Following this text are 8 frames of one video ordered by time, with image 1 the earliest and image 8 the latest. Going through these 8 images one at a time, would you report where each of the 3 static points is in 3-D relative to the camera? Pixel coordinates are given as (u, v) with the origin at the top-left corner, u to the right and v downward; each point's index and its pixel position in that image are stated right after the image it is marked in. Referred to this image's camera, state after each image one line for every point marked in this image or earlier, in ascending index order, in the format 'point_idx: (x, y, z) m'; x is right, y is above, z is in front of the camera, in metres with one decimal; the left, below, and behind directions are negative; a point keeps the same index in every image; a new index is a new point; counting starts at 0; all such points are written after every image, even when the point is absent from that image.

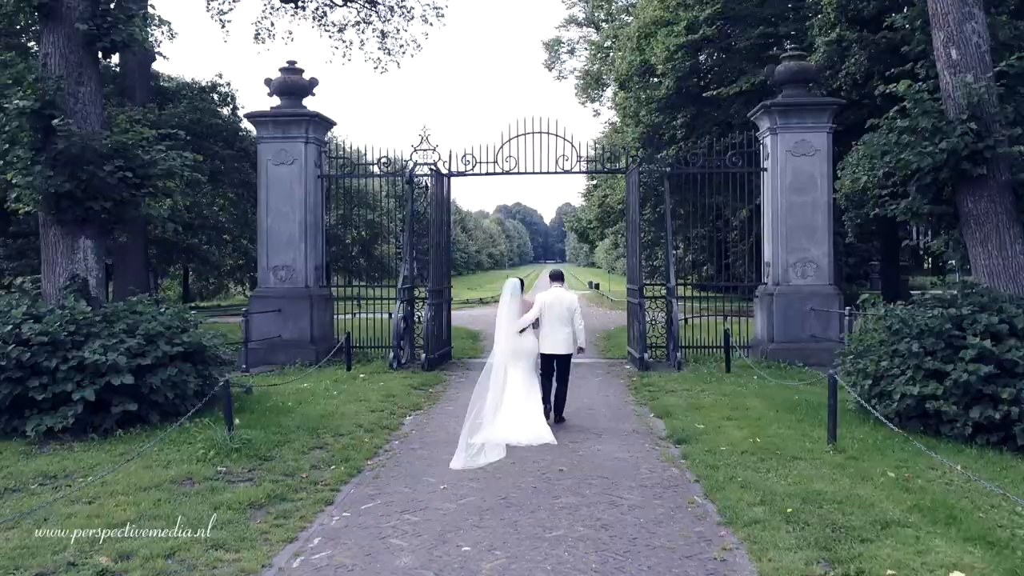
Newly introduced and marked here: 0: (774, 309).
0: (+3.8, -0.3, +11.6) m
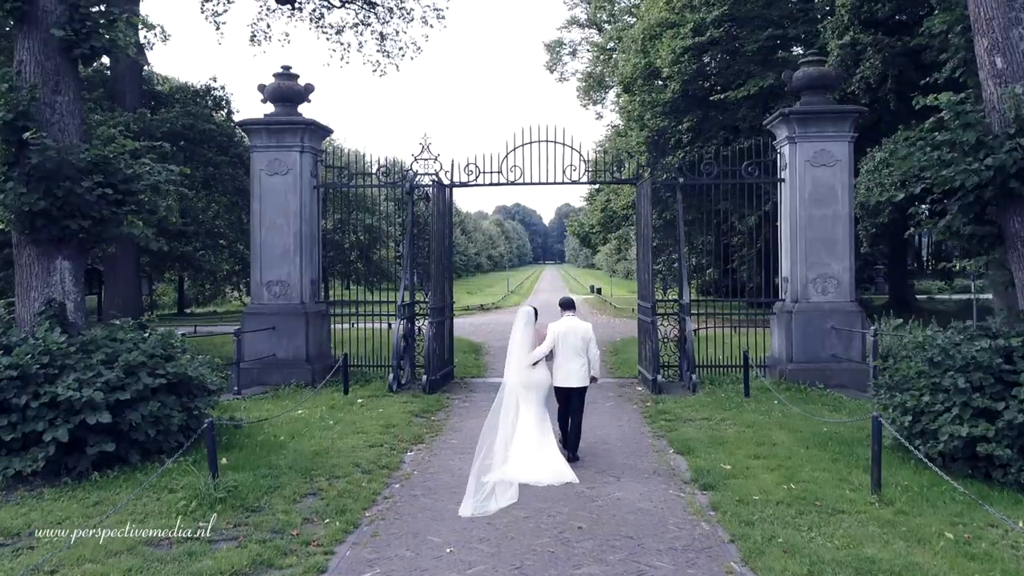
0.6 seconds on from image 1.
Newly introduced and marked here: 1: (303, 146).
0: (+3.8, -0.5, +11.0) m
1: (-3.0, +2.1, +11.7) m
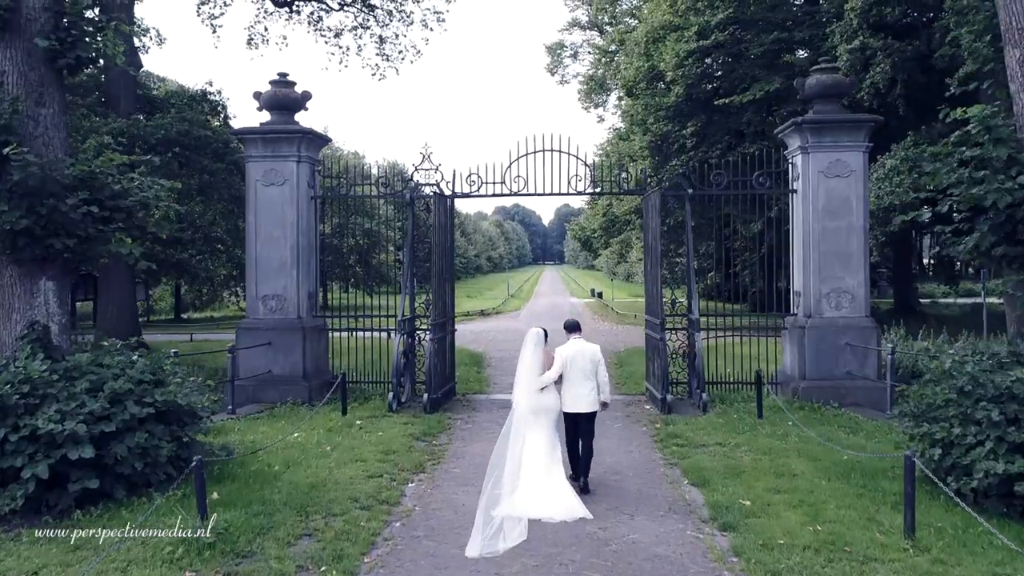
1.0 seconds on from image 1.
0: (+3.9, -0.7, +10.7) m
1: (-3.0, +1.9, +11.3) m
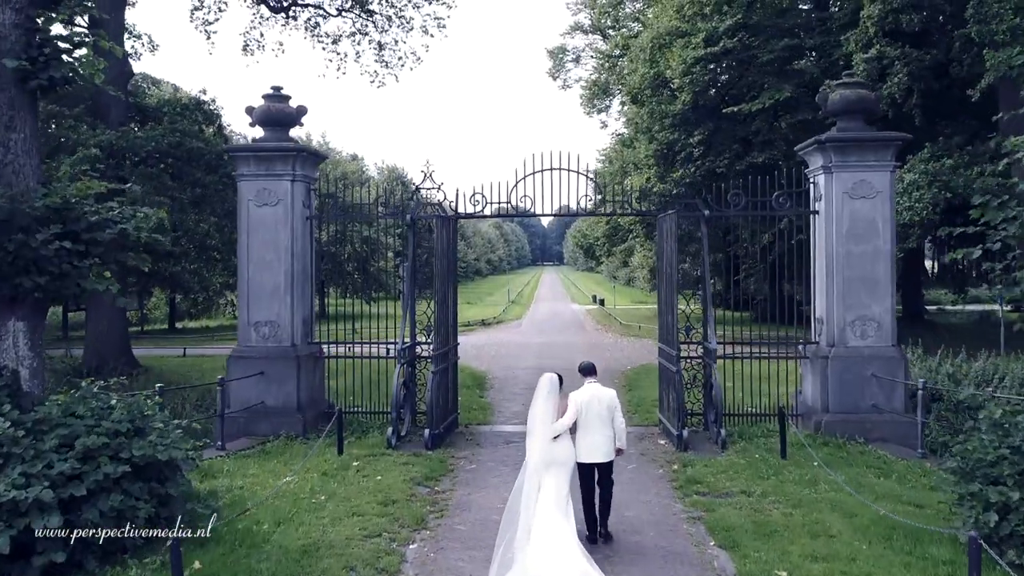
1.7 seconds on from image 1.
0: (+4.0, -1.1, +10.1) m
1: (-2.9, +1.5, +10.8) m
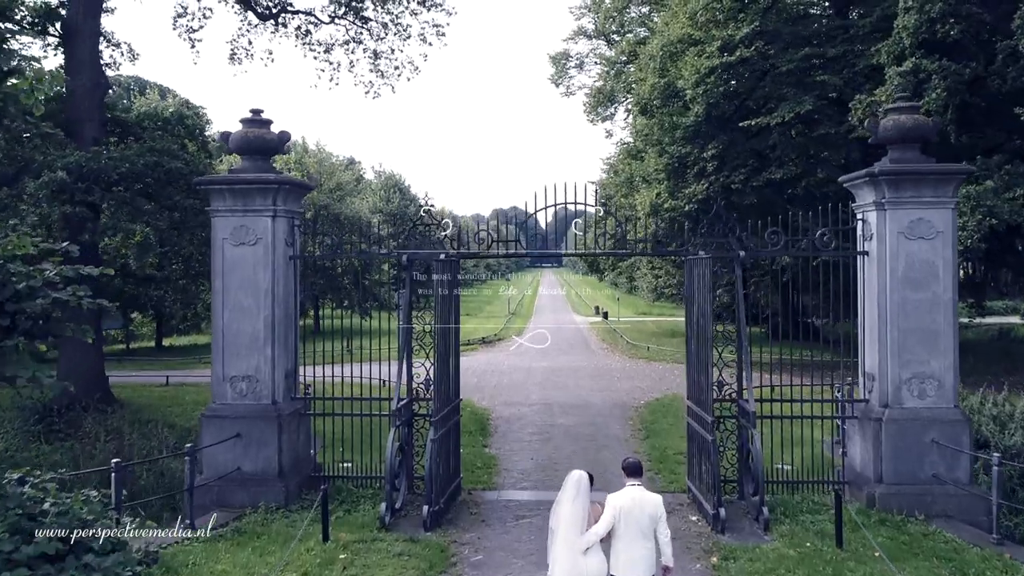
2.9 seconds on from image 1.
0: (+4.1, -1.7, +8.9) m
1: (-2.8, +0.9, +9.5) m
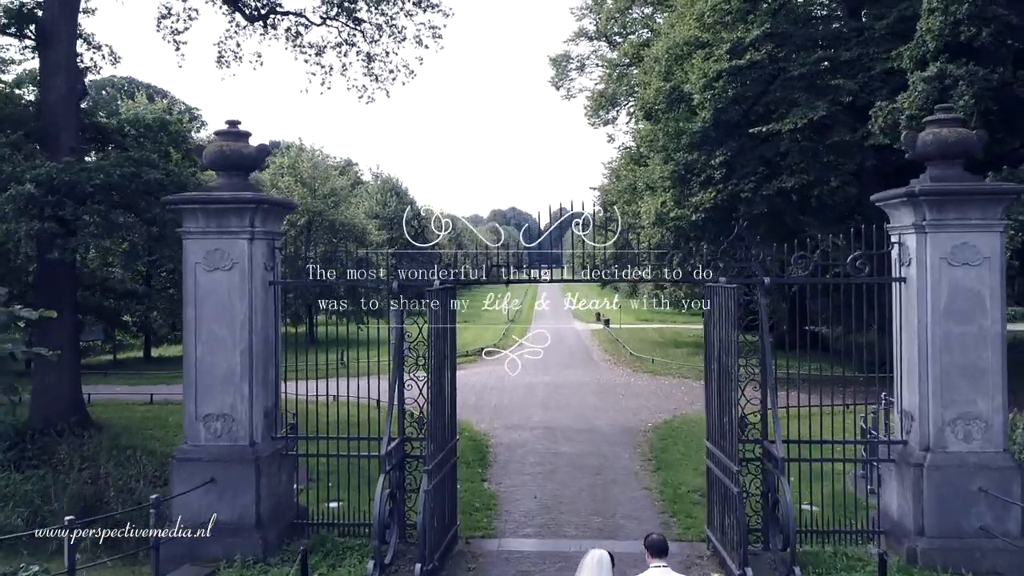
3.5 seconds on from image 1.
0: (+4.1, -2.0, +8.0) m
1: (-2.8, +0.6, +8.7) m
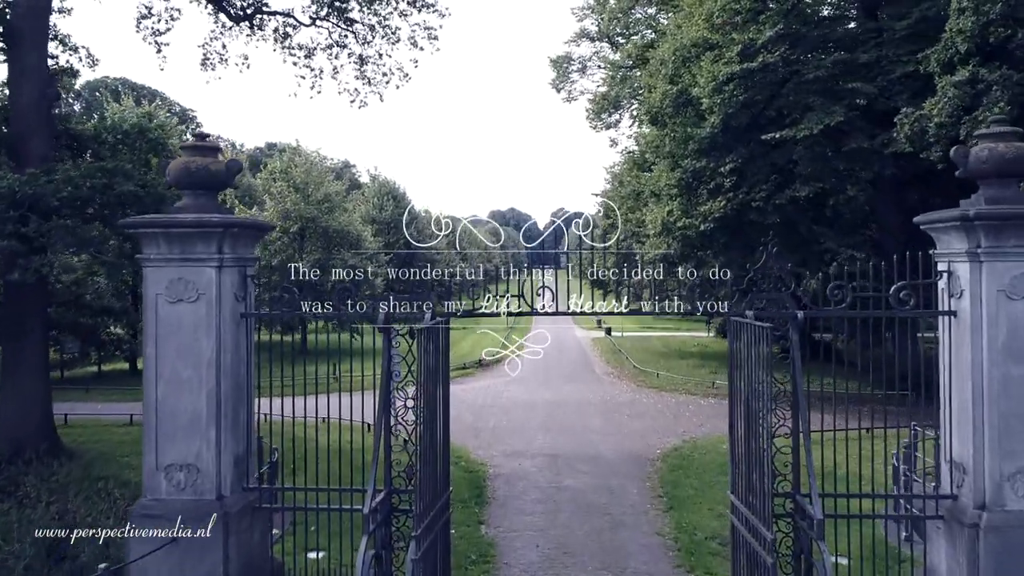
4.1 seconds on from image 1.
0: (+4.1, -2.3, +7.1) m
1: (-2.8, +0.3, +7.7) m
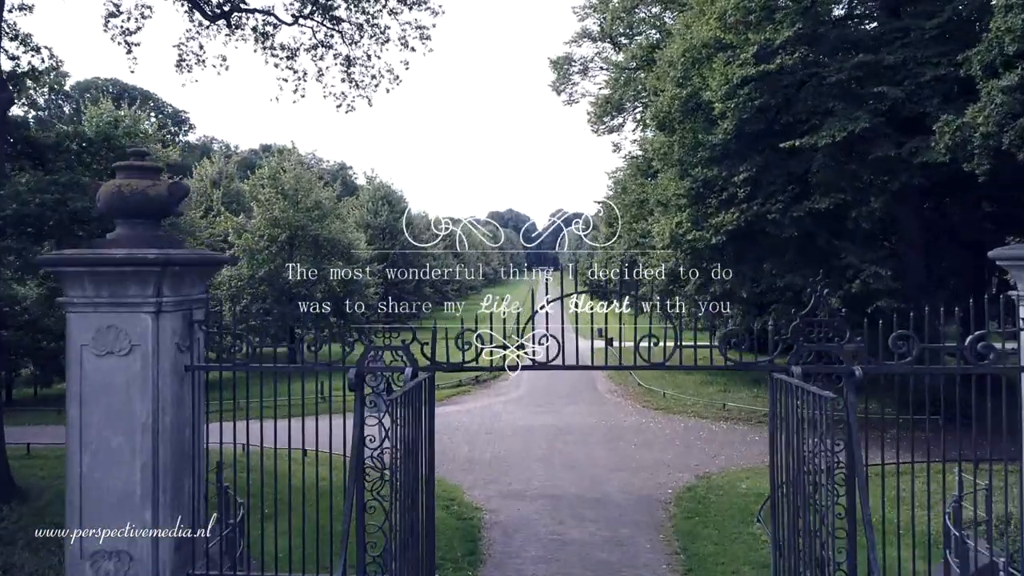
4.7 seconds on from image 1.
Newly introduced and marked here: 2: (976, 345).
0: (+4.1, -2.7, +5.8) m
1: (-2.8, -0.1, +6.4) m
2: (+3.7, -0.4, +6.5) m
